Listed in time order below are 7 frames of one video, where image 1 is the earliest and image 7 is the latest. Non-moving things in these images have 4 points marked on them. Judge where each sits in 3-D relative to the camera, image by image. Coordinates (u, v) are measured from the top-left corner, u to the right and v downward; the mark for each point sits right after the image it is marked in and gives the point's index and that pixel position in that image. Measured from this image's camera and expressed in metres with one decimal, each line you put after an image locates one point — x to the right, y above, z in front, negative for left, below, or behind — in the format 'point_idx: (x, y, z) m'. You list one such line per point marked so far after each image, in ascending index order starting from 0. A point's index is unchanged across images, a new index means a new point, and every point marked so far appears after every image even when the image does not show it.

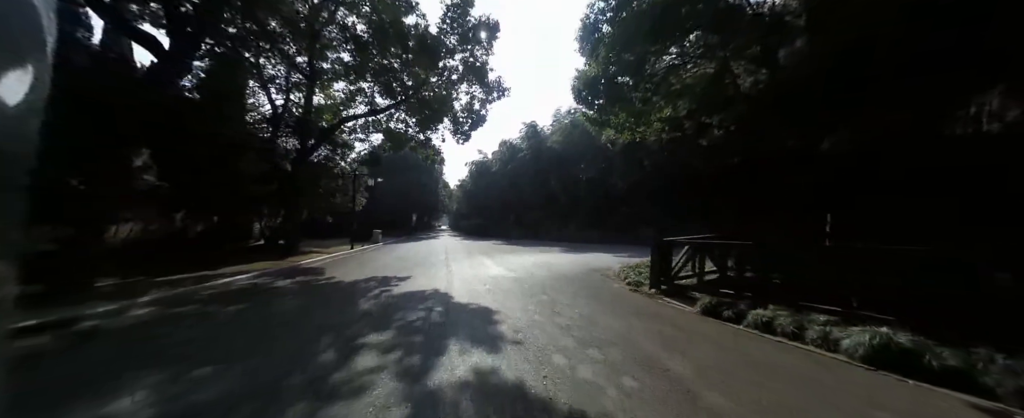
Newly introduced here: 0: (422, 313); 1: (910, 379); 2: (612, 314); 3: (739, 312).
0: (-1.7, -1.9, +5.7) m
1: (+4.7, -2.0, +3.6) m
2: (+1.9, -2.1, +6.2) m
3: (+4.6, -2.0, +6.1) m
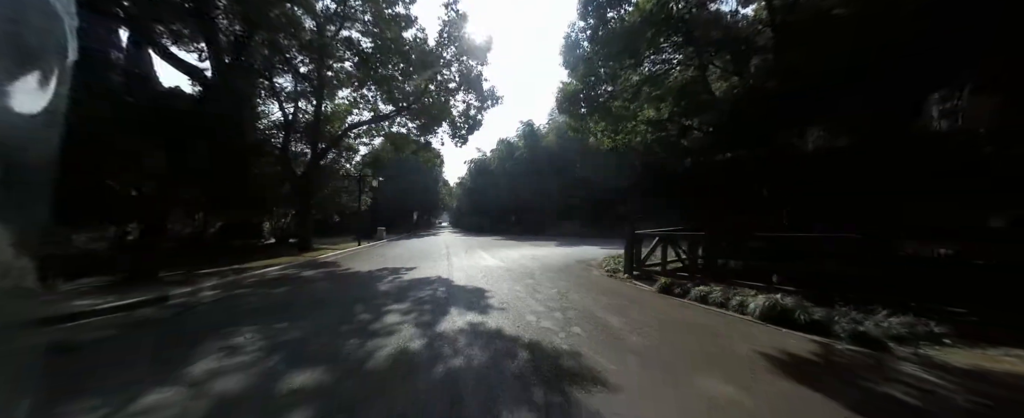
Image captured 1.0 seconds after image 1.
0: (-1.9, -1.9, +7.0) m
1: (+4.4, -1.9, +4.9) m
2: (+1.7, -2.0, +7.6) m
3: (+4.3, -1.9, +7.4) m
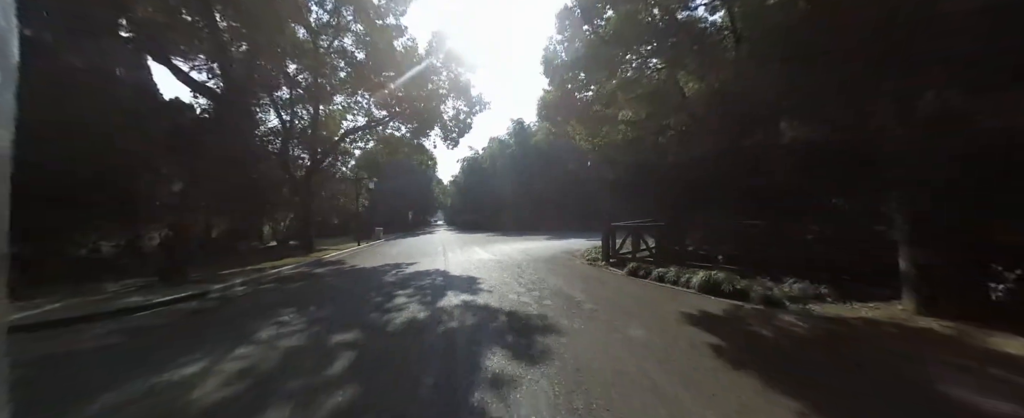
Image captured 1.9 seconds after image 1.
0: (-2.2, -1.9, +8.2) m
1: (+4.2, -1.8, +6.1) m
2: (+1.4, -1.9, +8.7) m
3: (+4.0, -1.8, +8.6) m
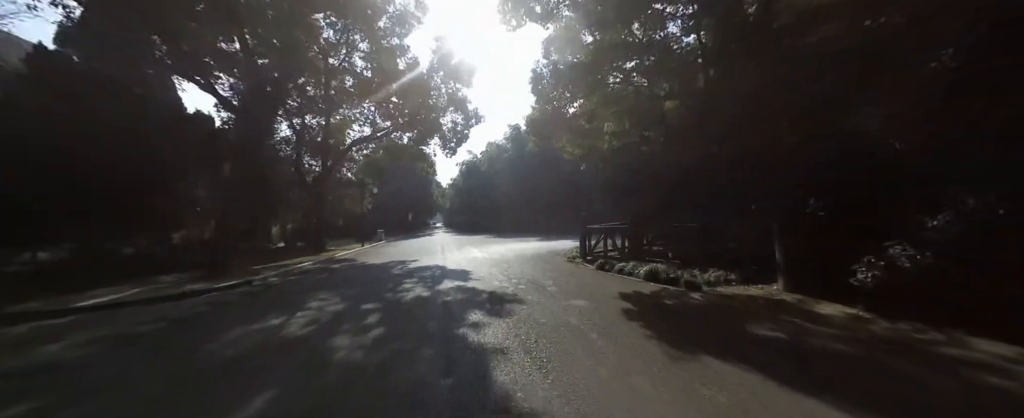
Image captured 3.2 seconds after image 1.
0: (-2.7, -2.1, +9.8) m
1: (+3.7, -1.9, +7.8) m
2: (+0.9, -2.1, +10.4) m
3: (+3.5, -1.9, +10.3) m
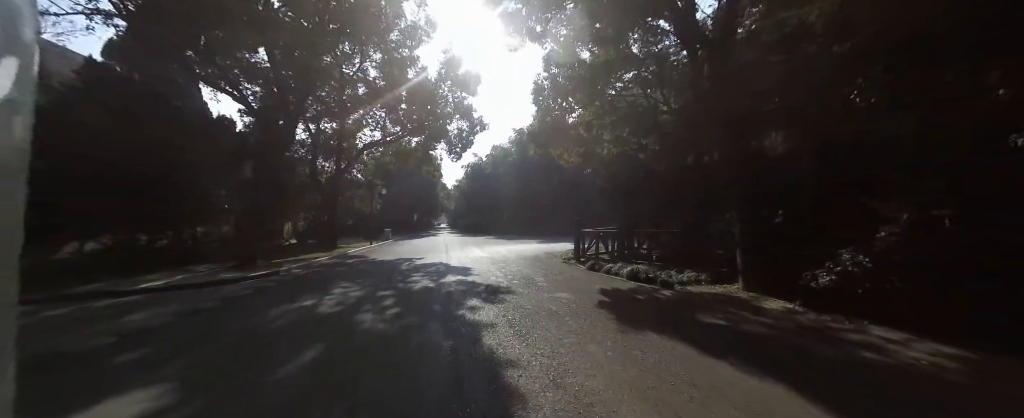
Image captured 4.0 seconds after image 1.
0: (-2.8, -2.2, +10.8) m
1: (+3.6, -2.1, +8.7) m
2: (+0.8, -2.3, +11.3) m
3: (+3.4, -2.1, +11.2) m
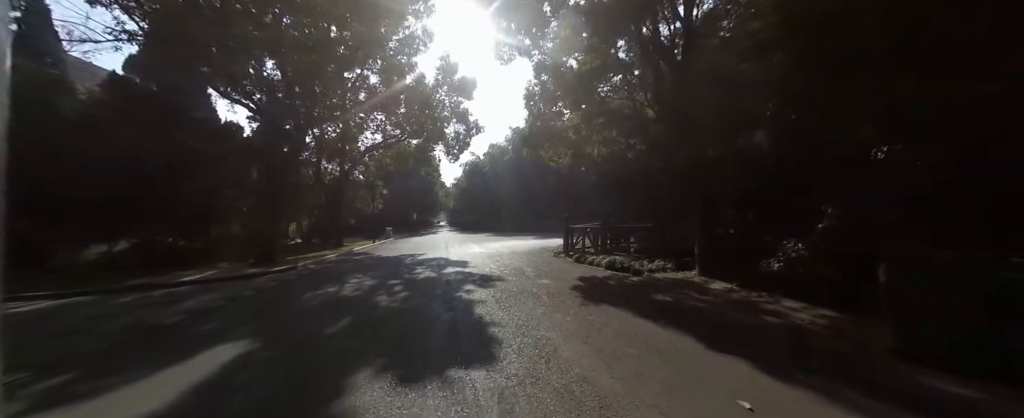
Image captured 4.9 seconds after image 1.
0: (-3.1, -2.1, +11.9) m
1: (+3.3, -2.1, +9.9) m
2: (+0.5, -2.2, +12.5) m
3: (+3.1, -2.0, +12.4) m
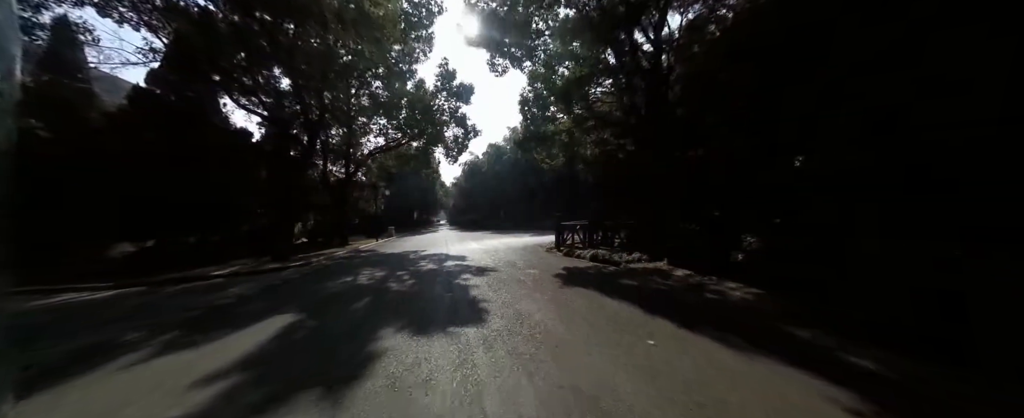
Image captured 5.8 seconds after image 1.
0: (-3.3, -2.1, +13.1) m
1: (+3.1, -2.0, +11.0) m
2: (+0.3, -2.1, +13.6) m
3: (+2.9, -2.0, +13.5) m
